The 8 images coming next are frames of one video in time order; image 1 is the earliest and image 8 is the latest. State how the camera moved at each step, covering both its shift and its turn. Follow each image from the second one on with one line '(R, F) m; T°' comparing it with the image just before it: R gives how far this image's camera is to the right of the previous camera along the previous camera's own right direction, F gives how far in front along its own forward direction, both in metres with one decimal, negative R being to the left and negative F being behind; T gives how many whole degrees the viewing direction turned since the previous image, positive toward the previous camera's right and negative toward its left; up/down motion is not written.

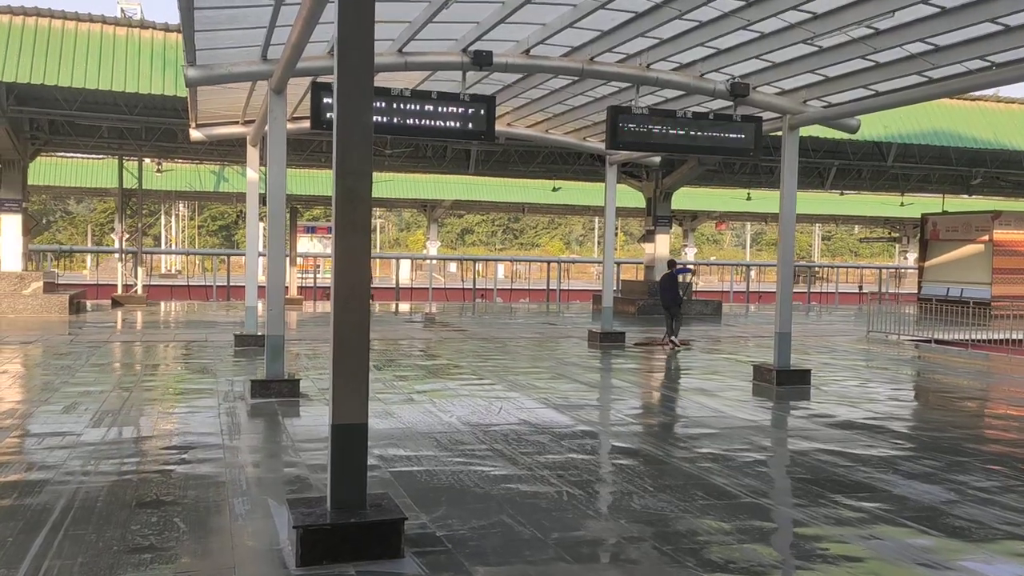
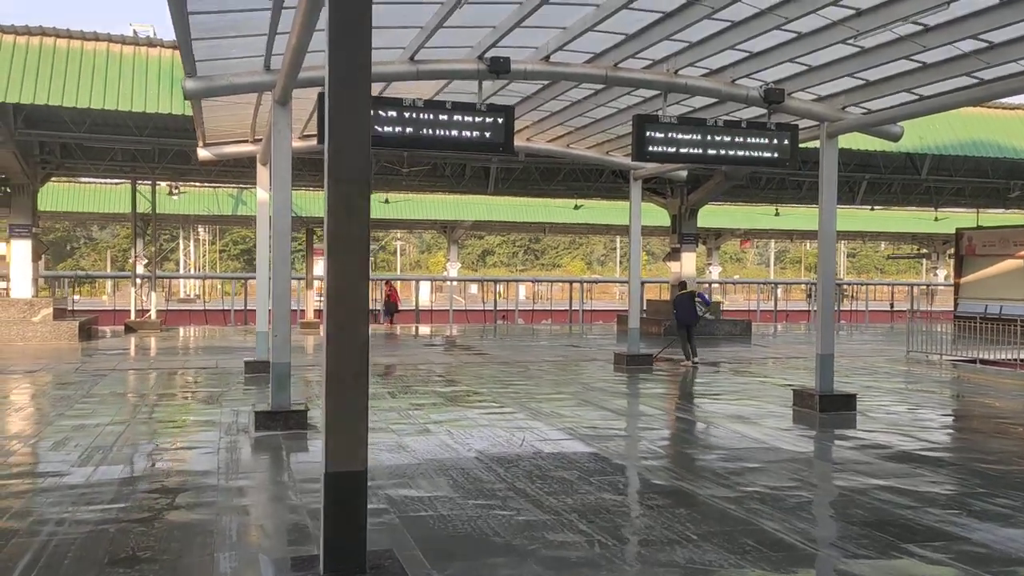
(0.0, +0.7) m; -2°
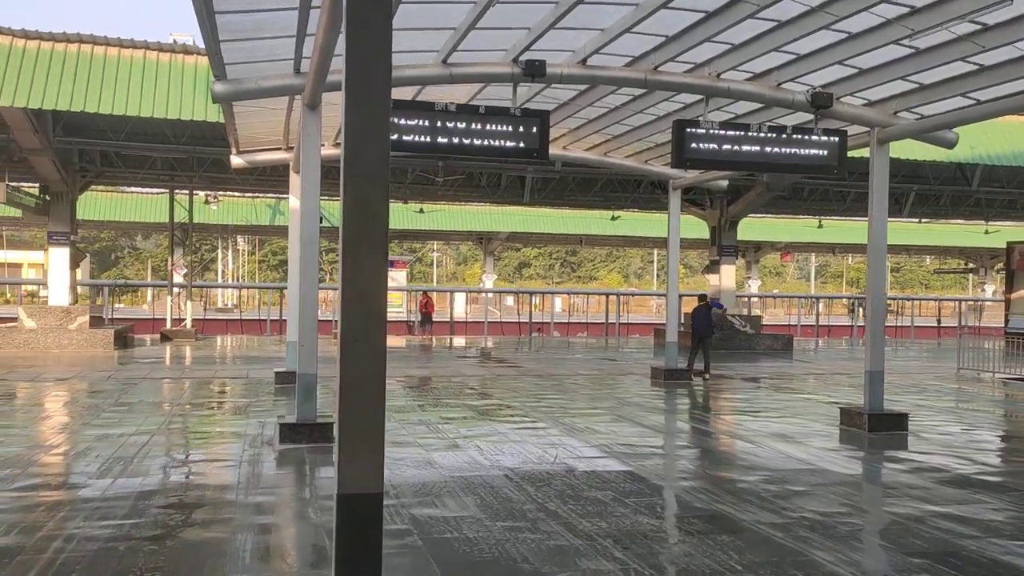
(0.0, +0.3) m; -3°
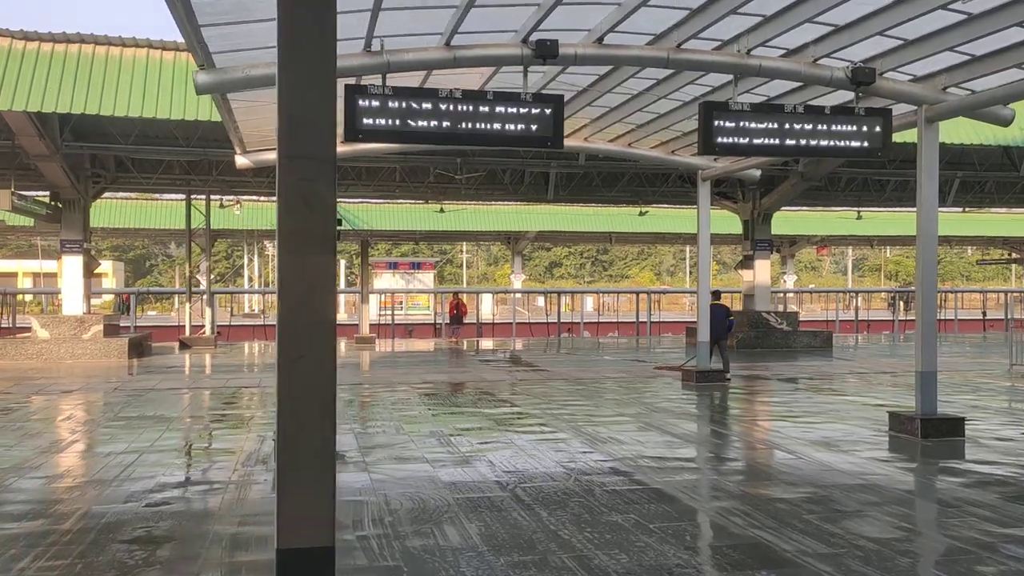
(+0.2, +0.7) m; -2°
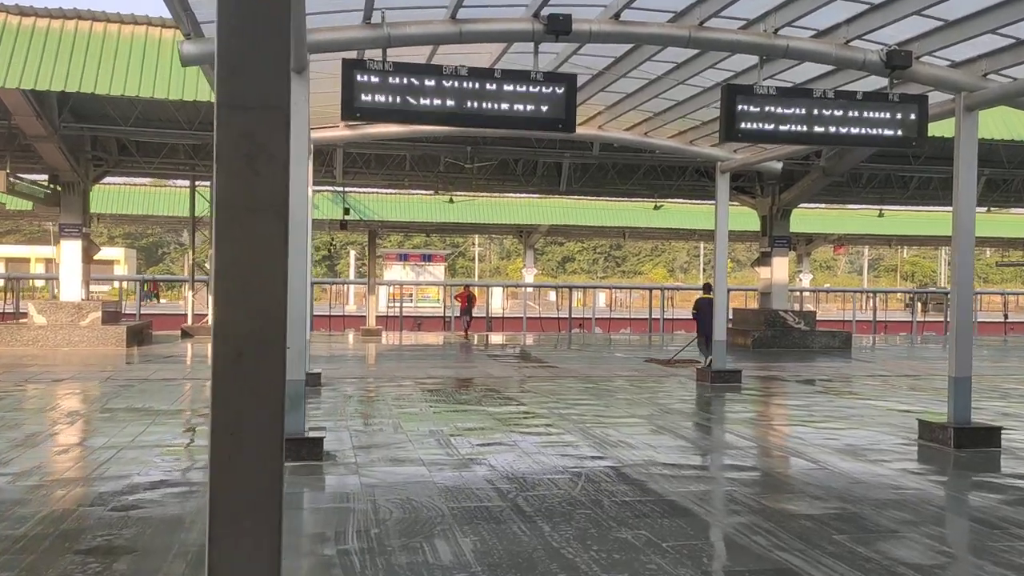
(+0.1, +0.6) m; -1°
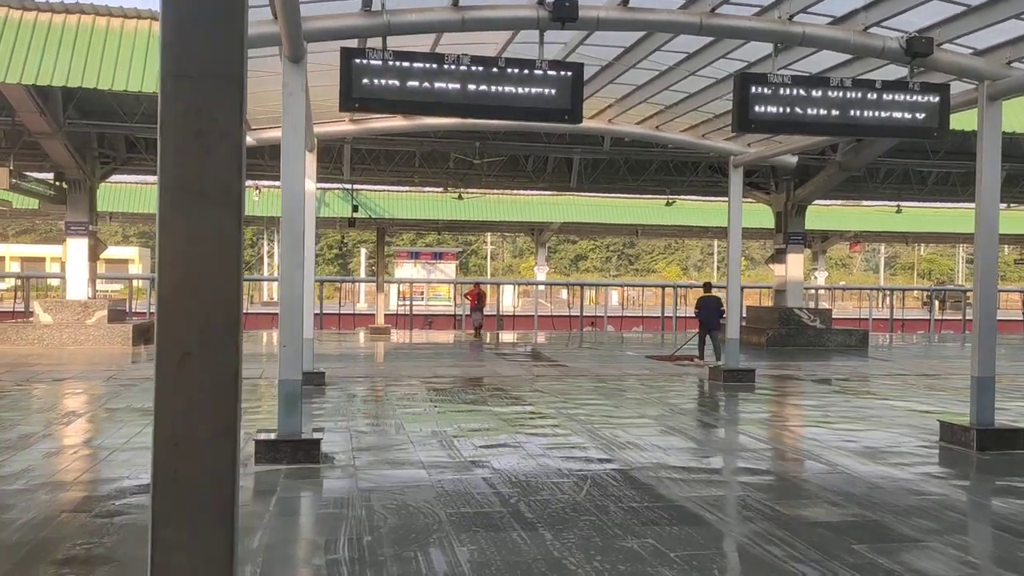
(+0.1, +0.3) m; -1°
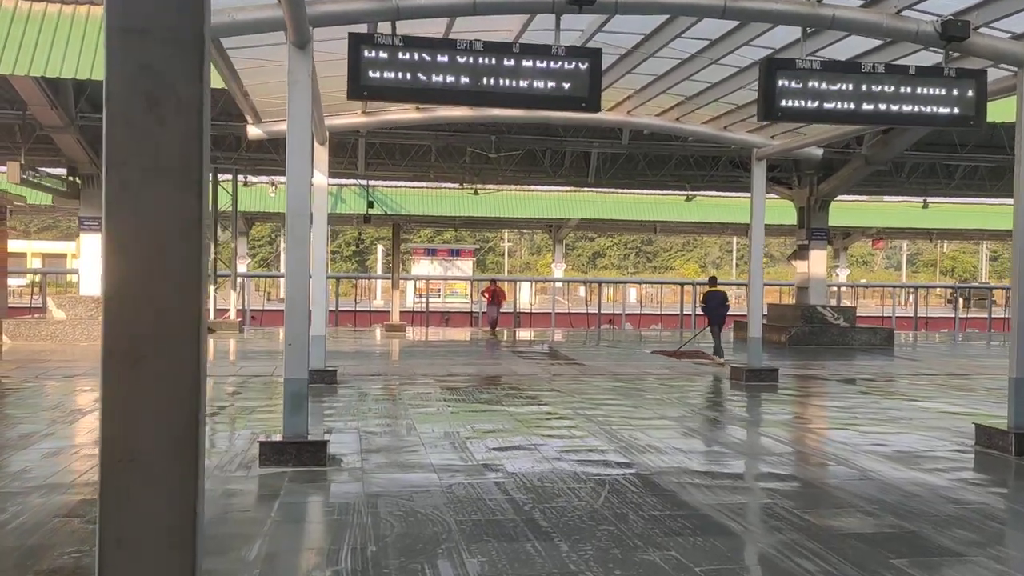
(0.0, +0.3) m; -1°
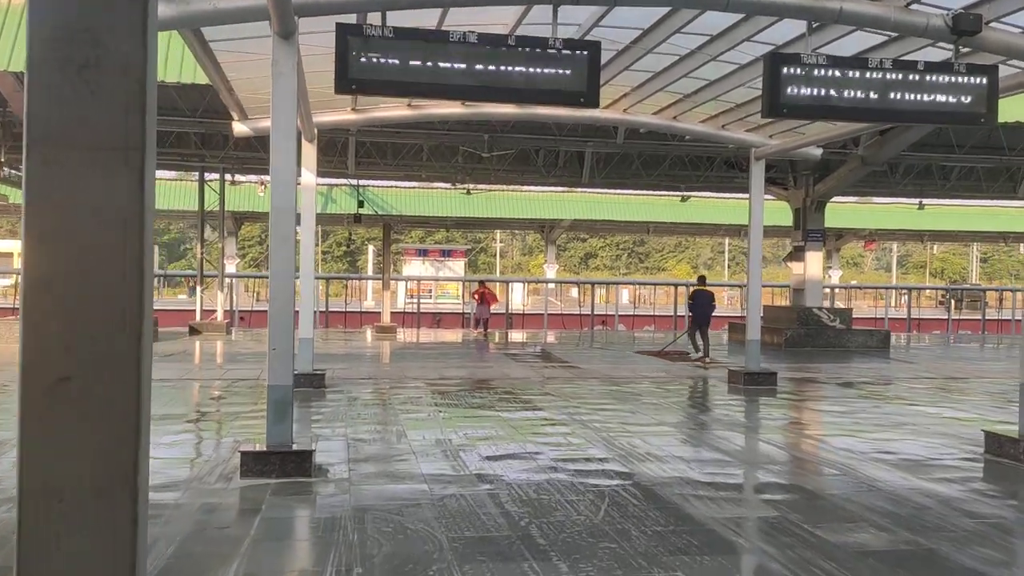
(0.0, +0.3) m; +1°
